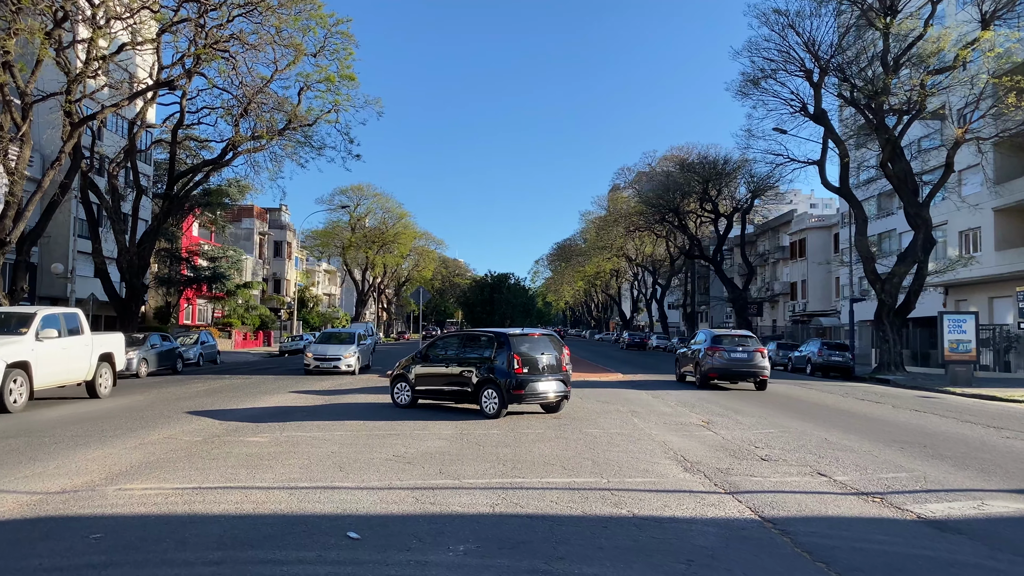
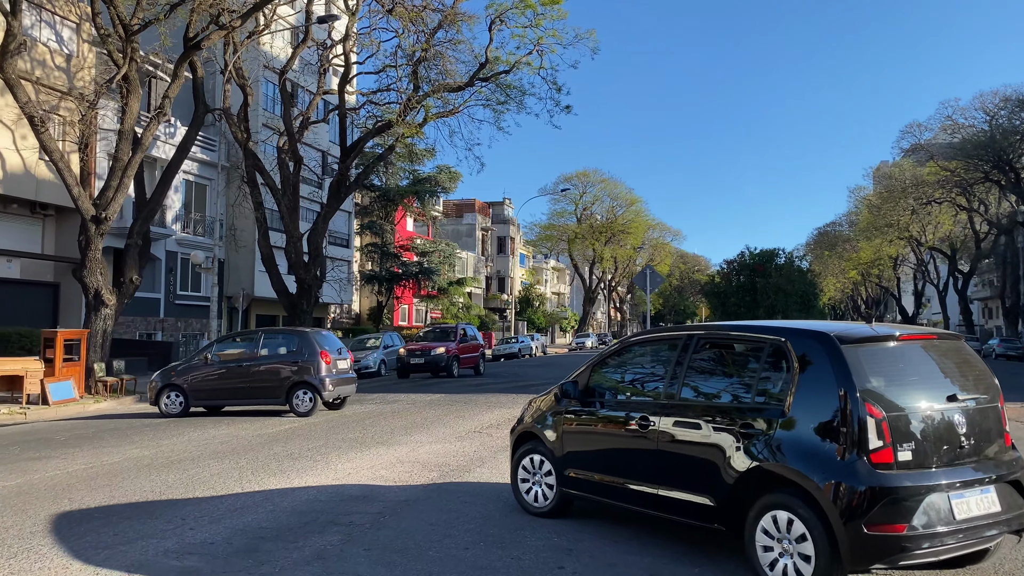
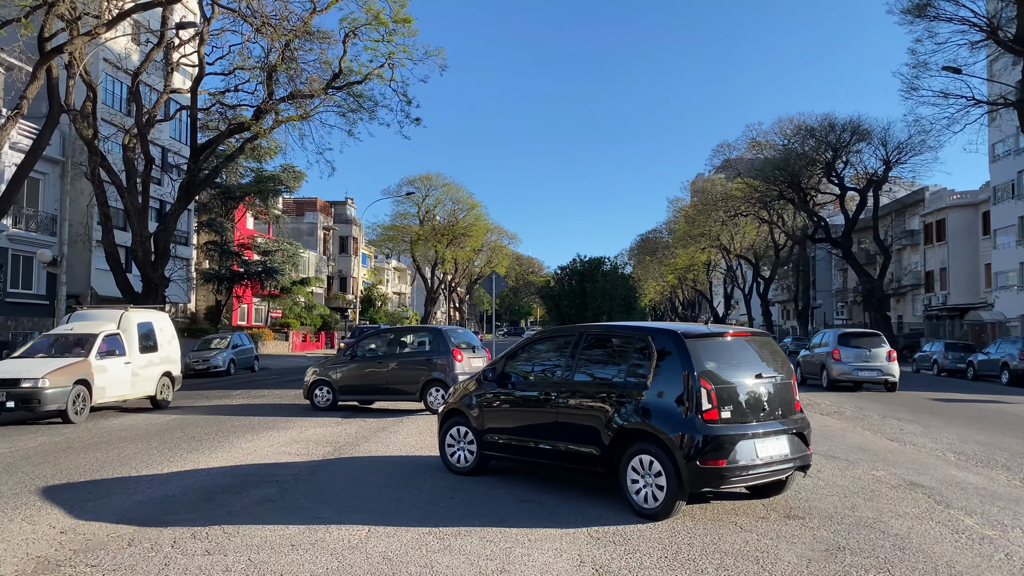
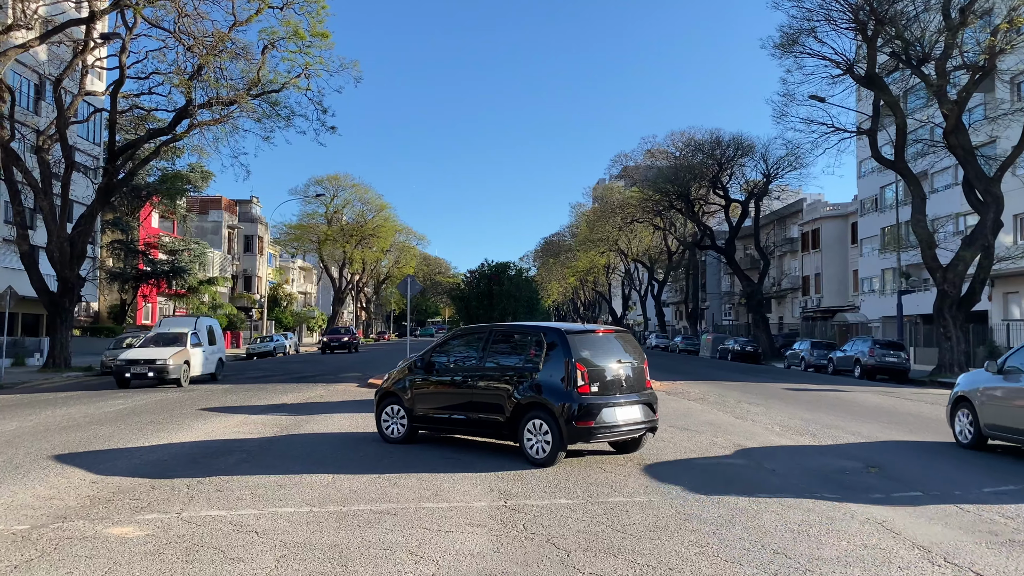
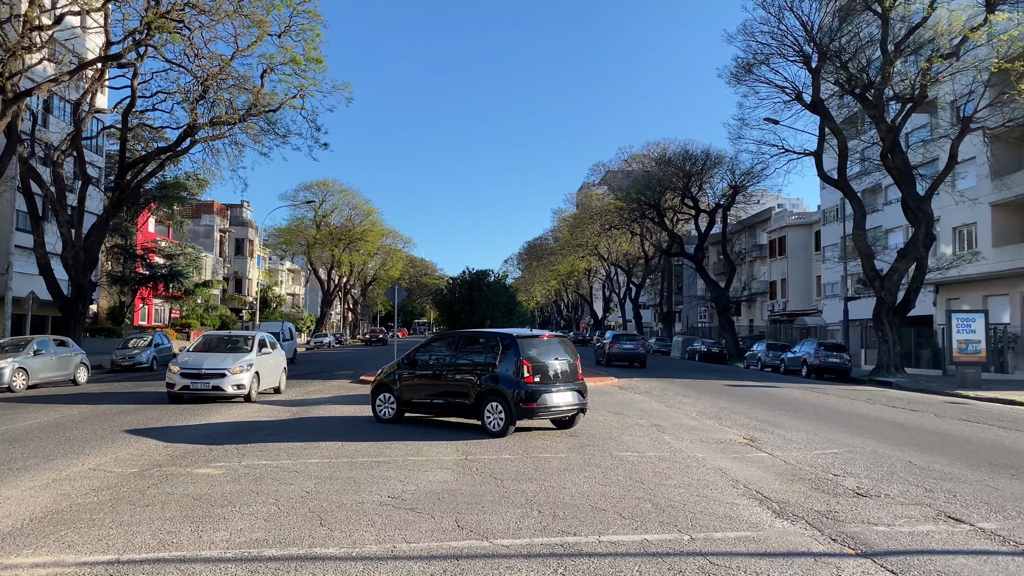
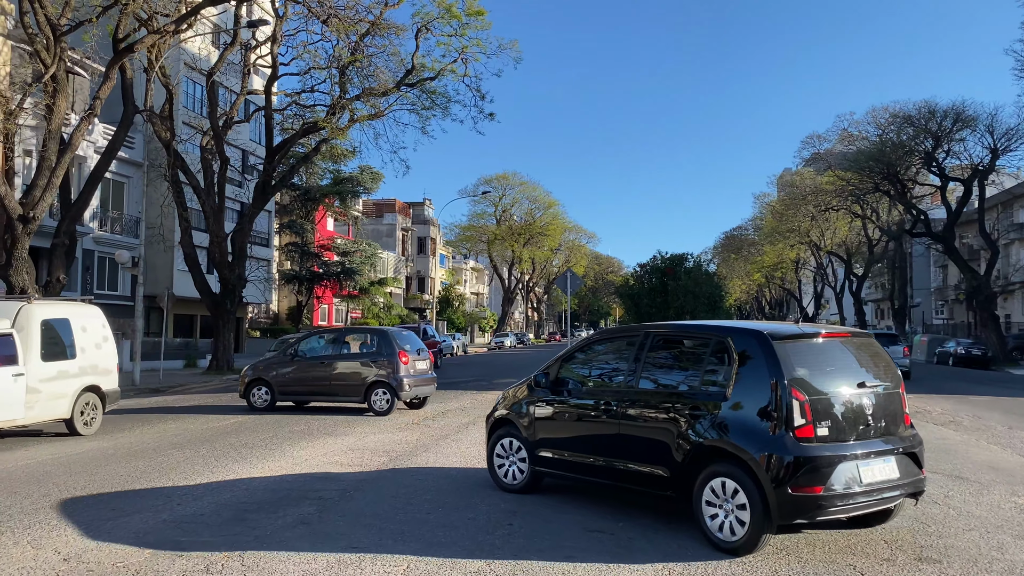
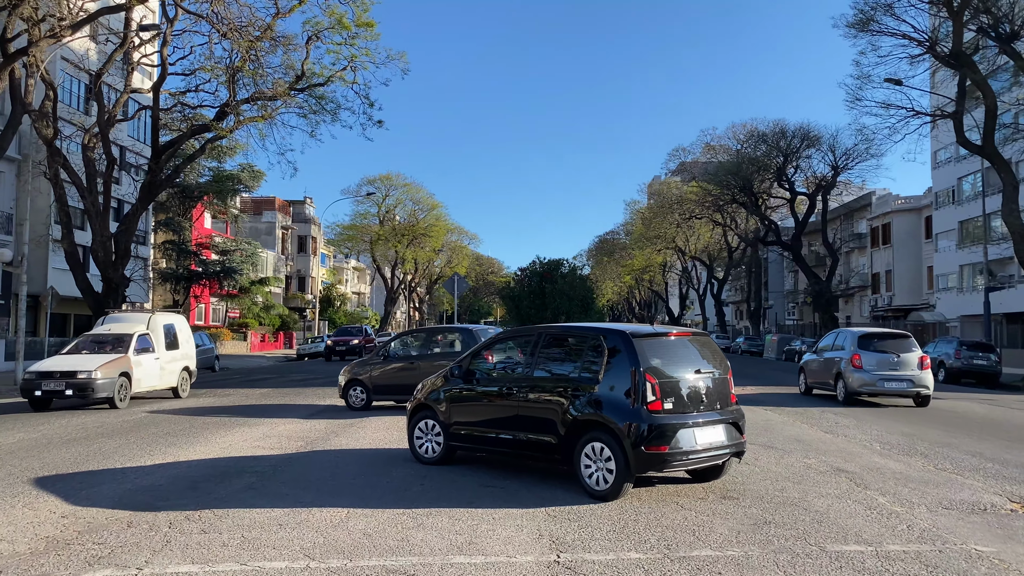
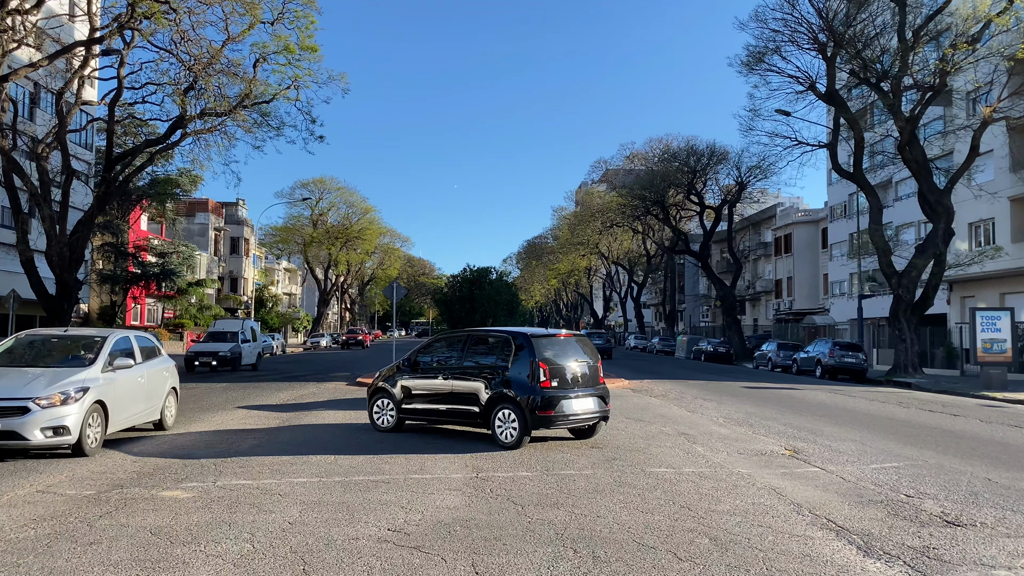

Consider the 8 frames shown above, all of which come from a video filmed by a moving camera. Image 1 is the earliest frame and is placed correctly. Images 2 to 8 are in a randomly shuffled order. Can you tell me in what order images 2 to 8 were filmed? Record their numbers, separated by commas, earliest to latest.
5, 8, 4, 7, 3, 6, 2
